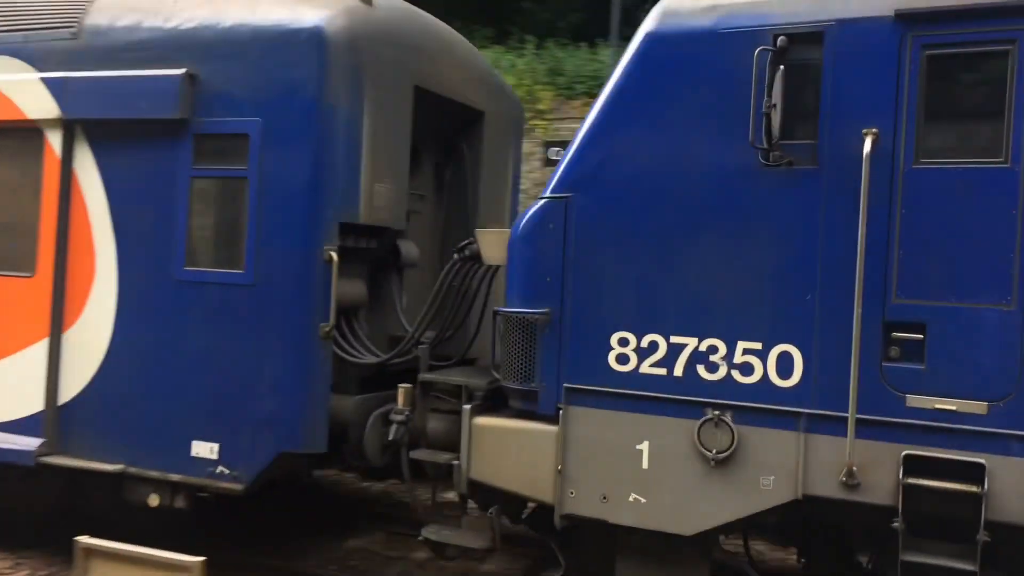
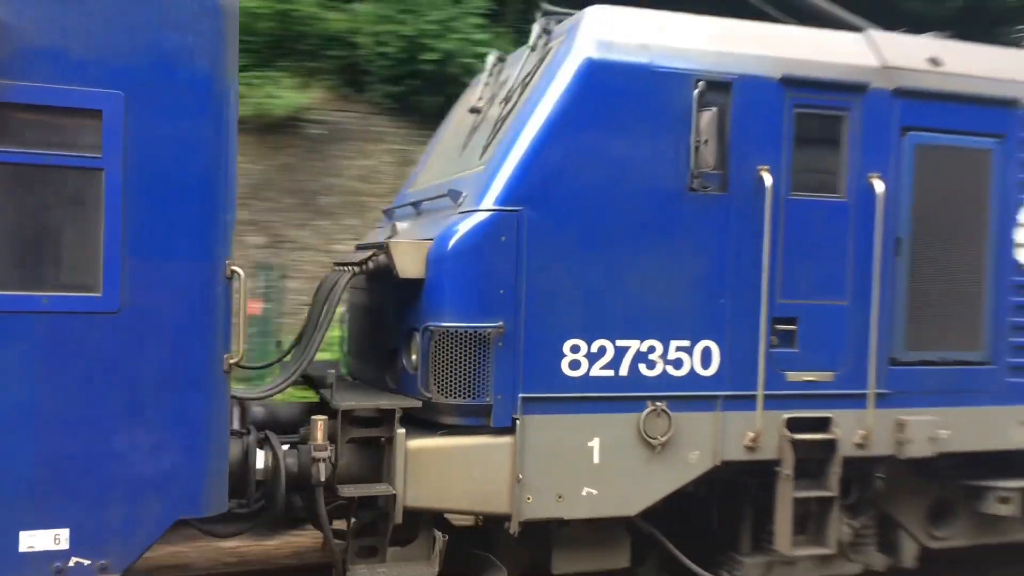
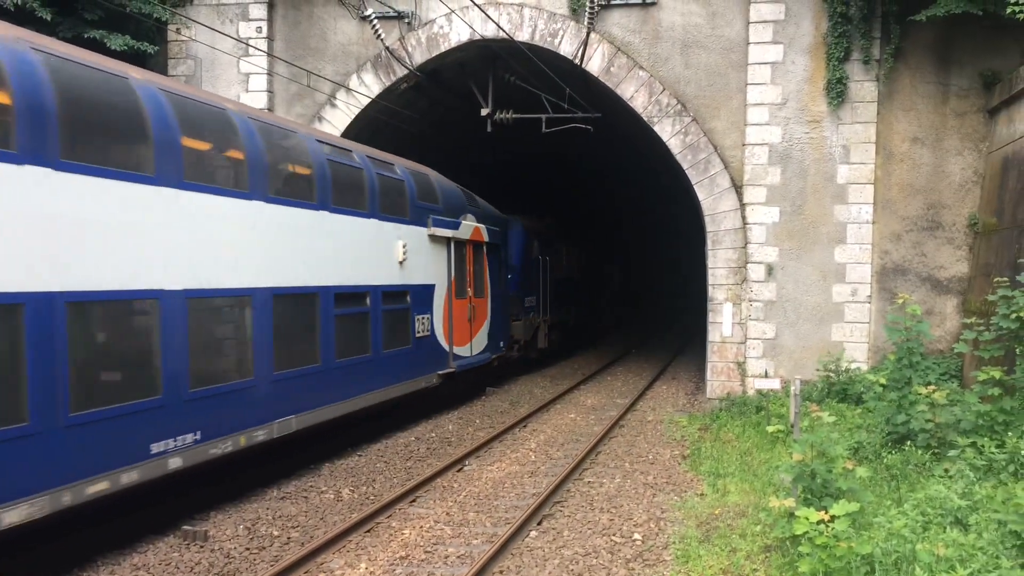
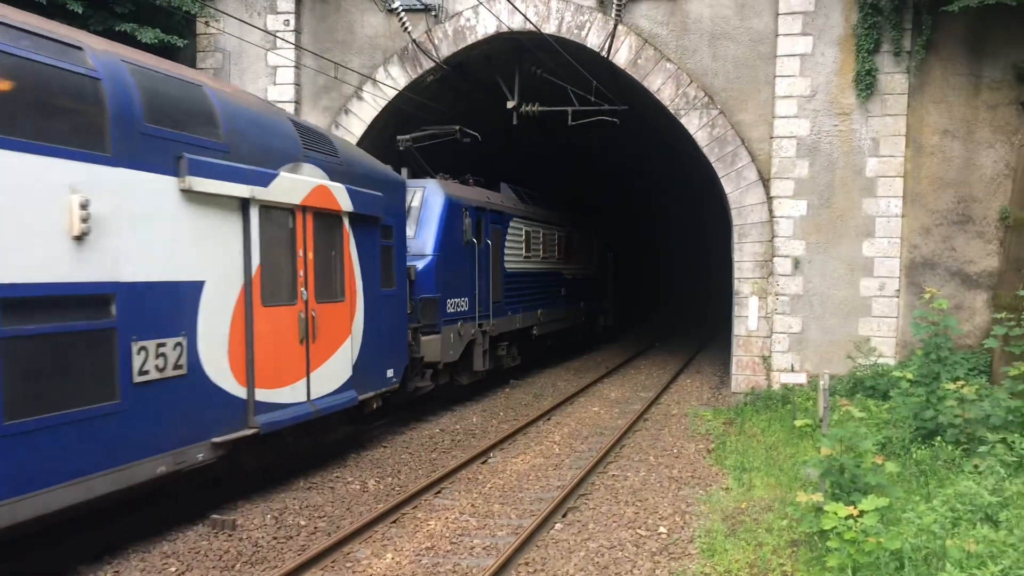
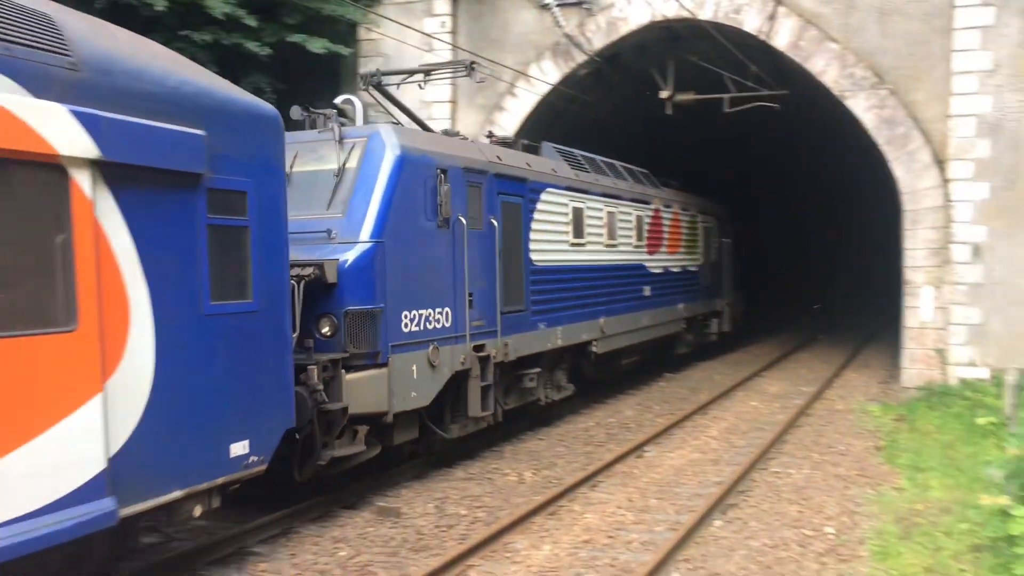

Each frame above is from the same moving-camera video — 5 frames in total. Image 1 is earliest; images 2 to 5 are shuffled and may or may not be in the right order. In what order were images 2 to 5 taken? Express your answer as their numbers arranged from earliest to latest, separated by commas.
2, 5, 4, 3
